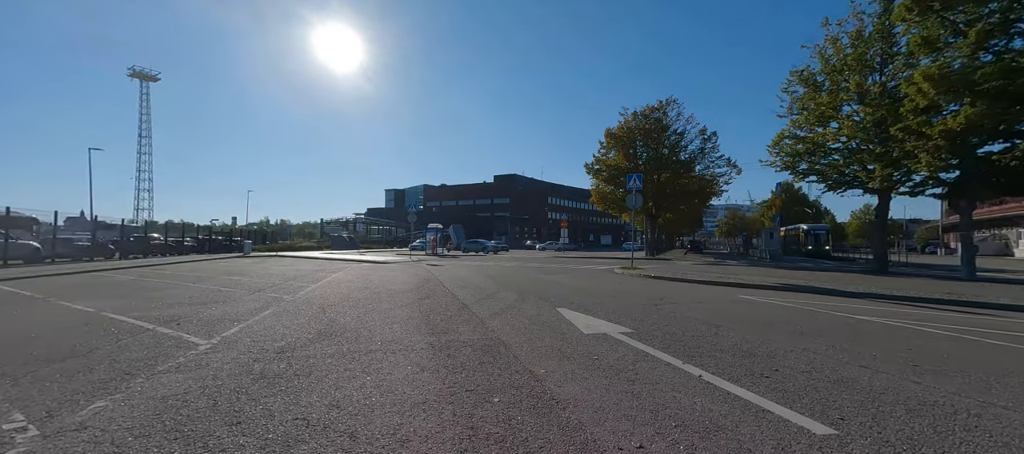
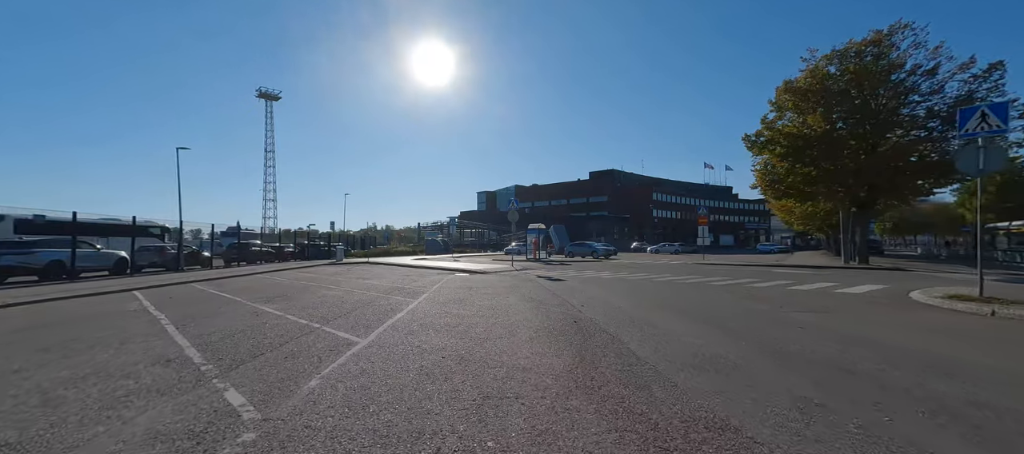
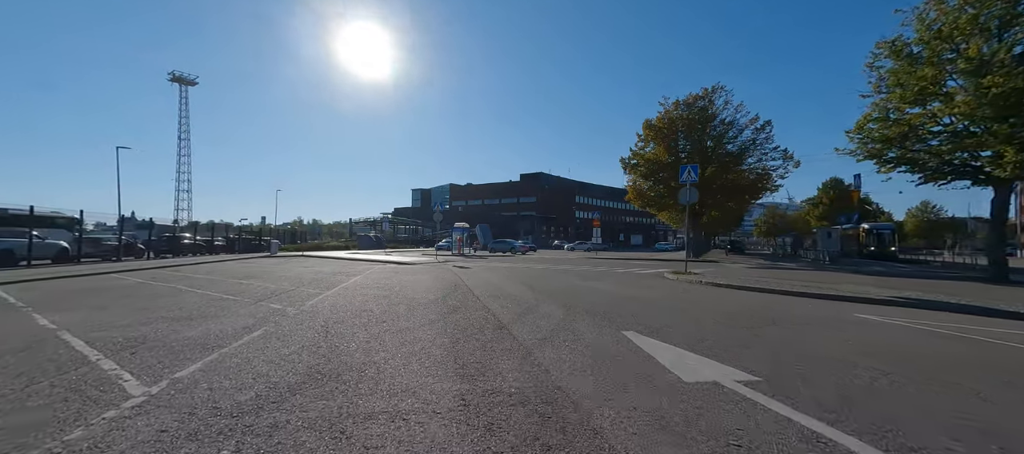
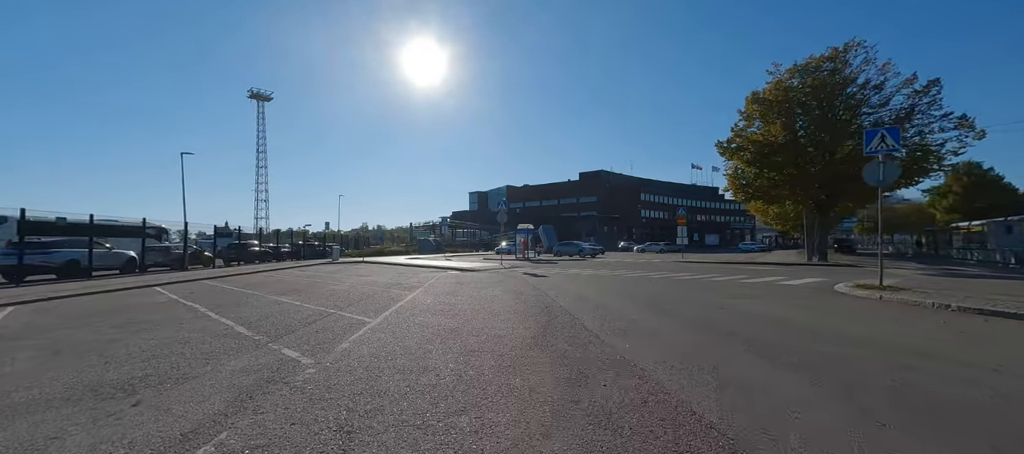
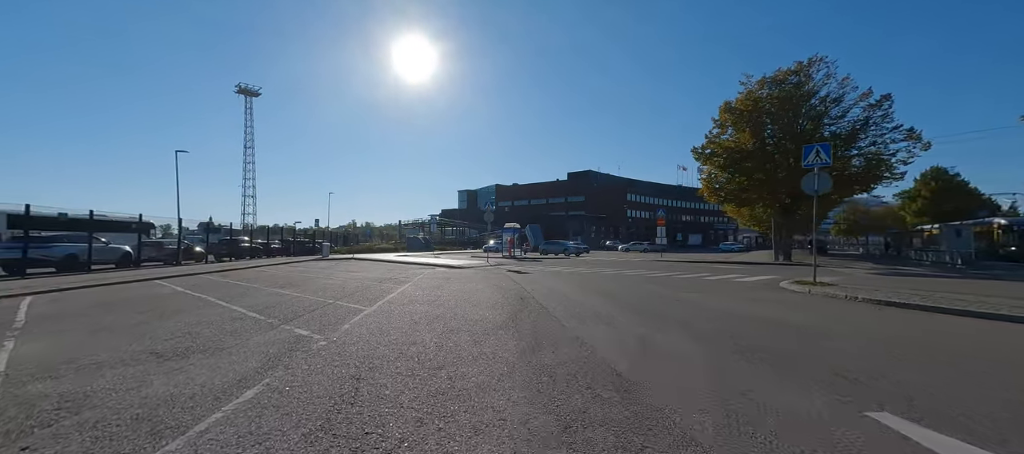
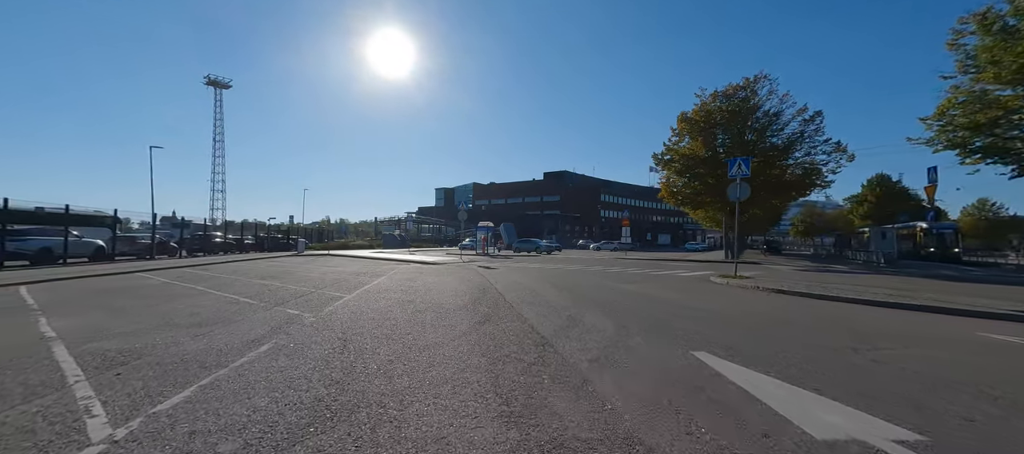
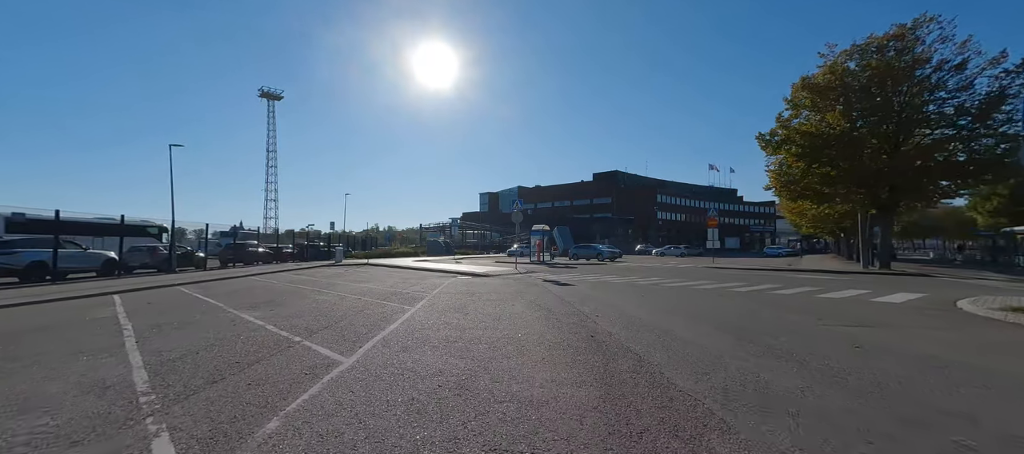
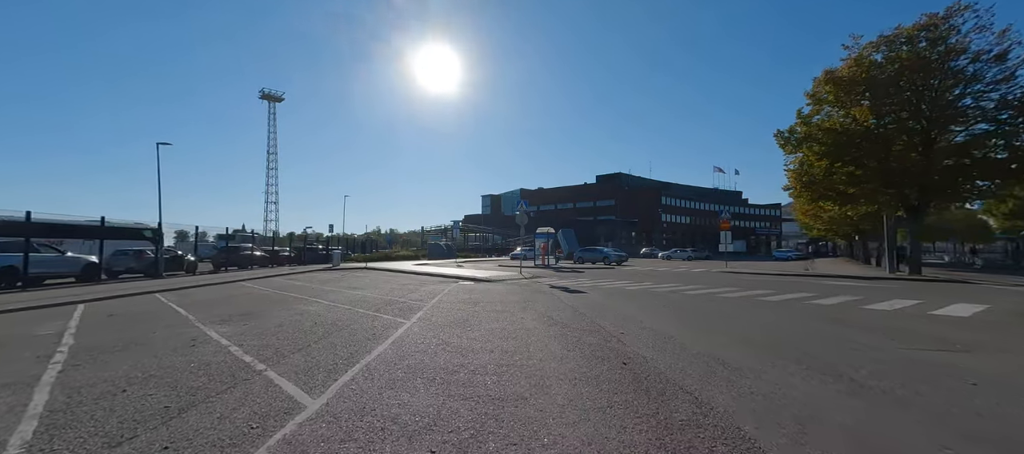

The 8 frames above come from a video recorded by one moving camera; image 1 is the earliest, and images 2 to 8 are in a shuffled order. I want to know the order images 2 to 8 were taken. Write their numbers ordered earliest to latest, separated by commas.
3, 6, 5, 4, 2, 7, 8
